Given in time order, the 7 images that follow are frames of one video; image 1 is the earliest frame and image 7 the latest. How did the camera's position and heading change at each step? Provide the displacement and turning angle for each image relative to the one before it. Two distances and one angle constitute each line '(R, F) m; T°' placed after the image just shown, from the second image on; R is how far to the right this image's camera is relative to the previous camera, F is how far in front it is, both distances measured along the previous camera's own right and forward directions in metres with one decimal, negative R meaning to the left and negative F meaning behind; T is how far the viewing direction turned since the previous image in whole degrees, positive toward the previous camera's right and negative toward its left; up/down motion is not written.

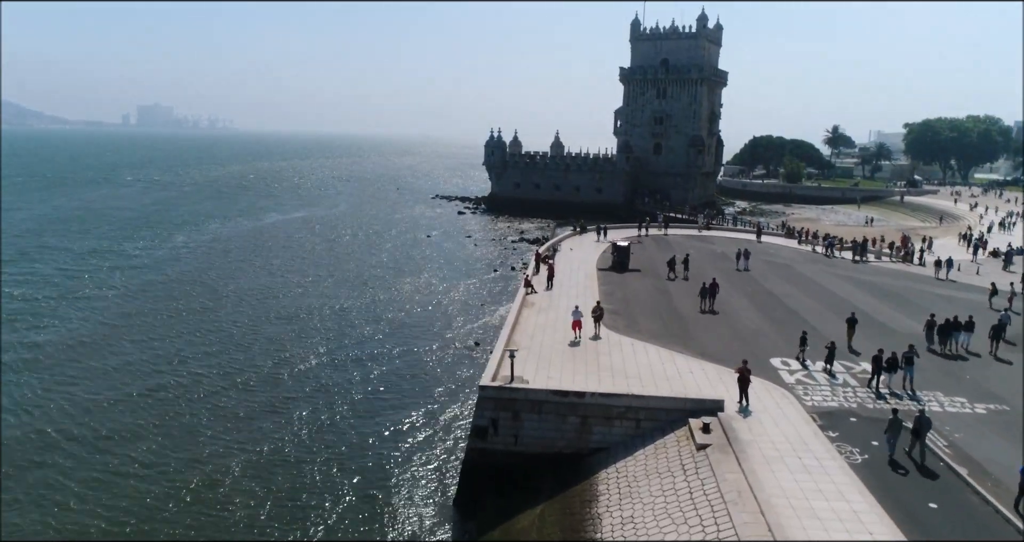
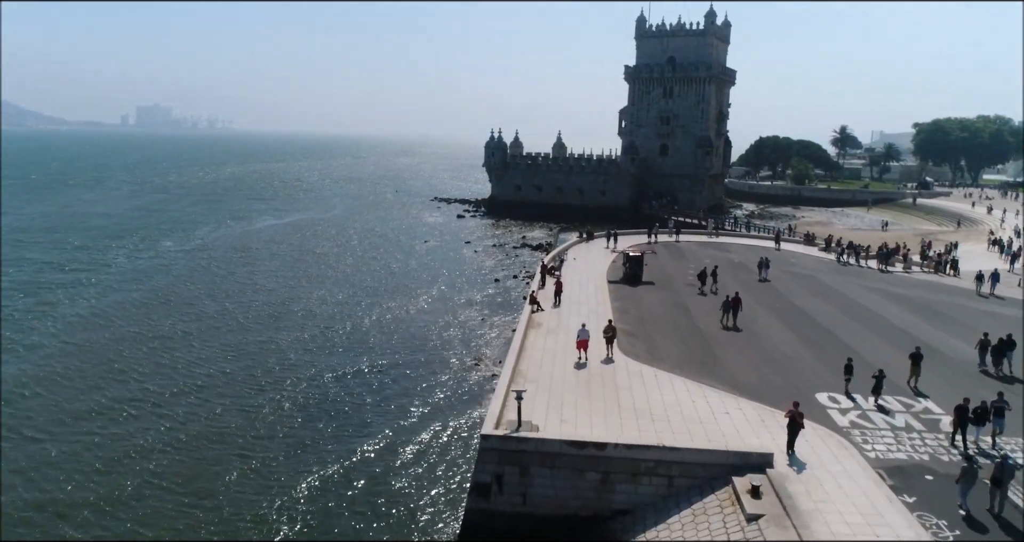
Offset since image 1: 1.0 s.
(-0.2, +2.6) m; 0°
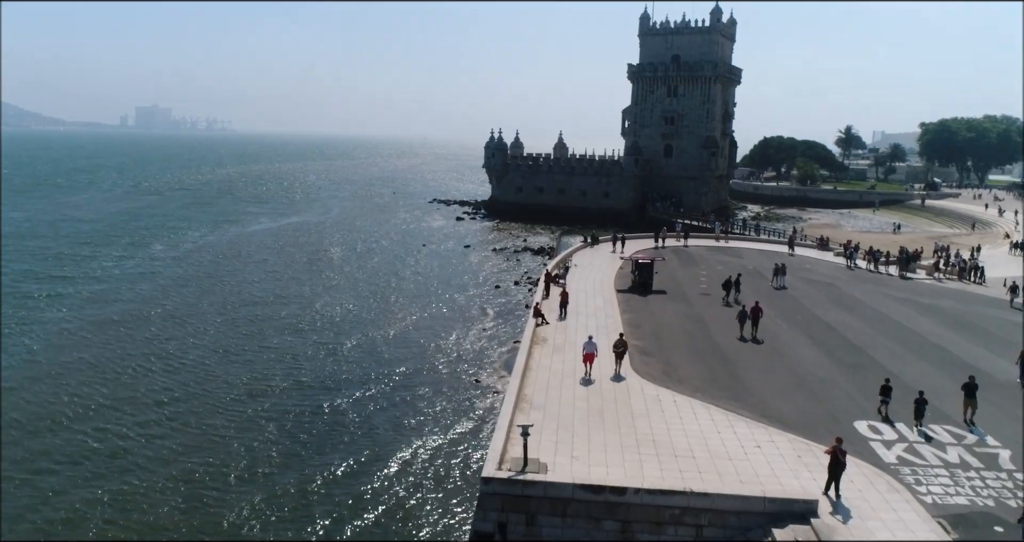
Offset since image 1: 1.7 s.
(-0.1, +1.7) m; 0°
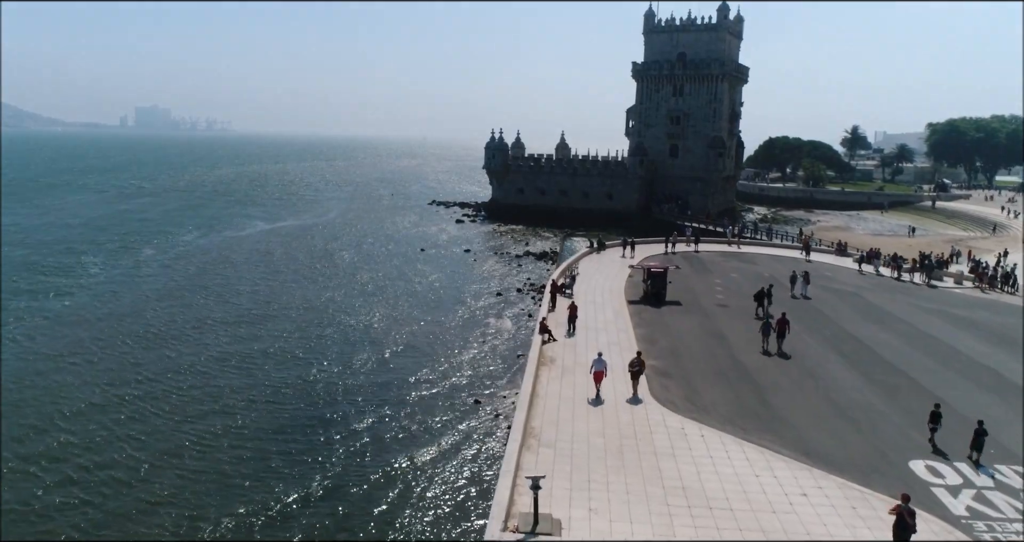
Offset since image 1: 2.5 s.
(-0.1, +1.9) m; 0°
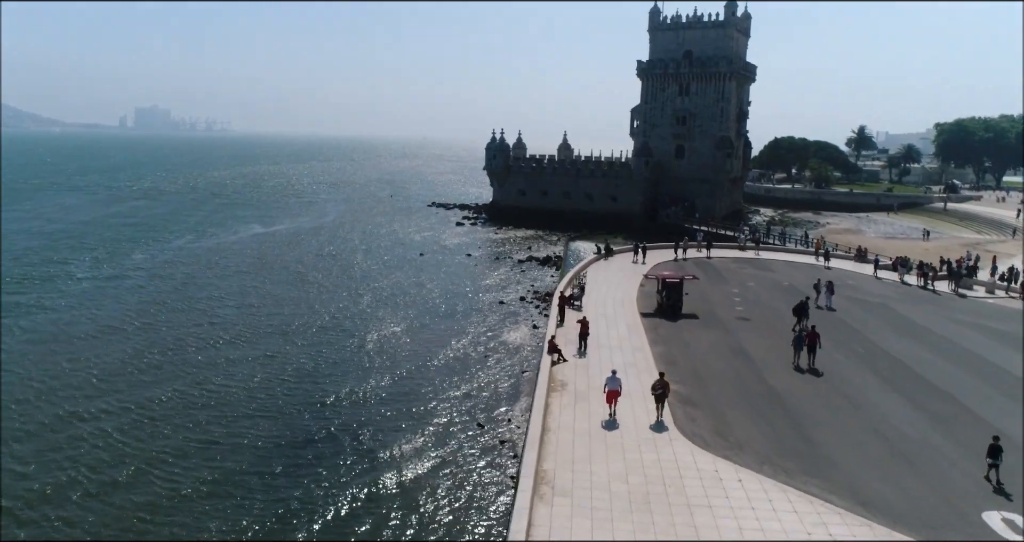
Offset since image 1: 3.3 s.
(-0.2, +1.9) m; 0°
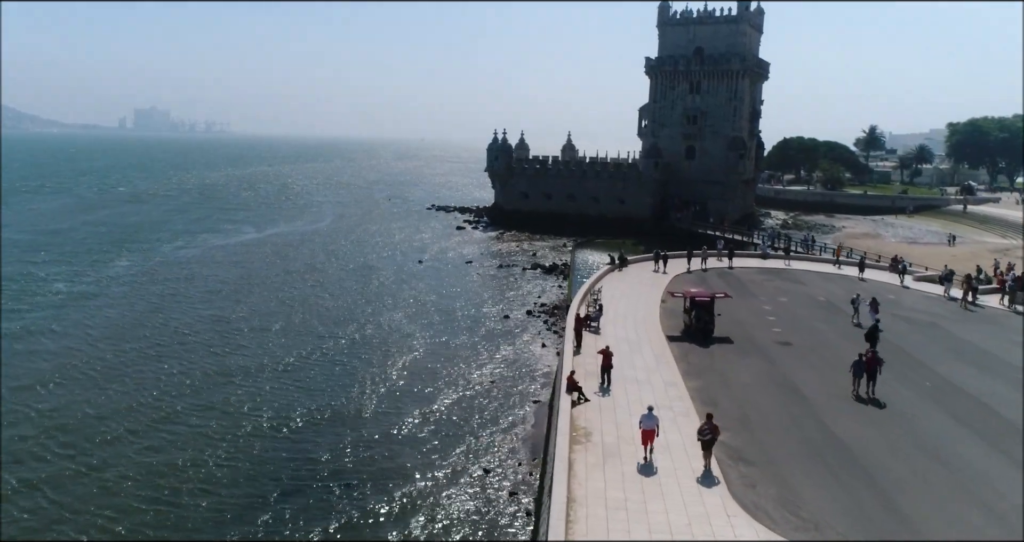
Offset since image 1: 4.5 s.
(-0.3, +2.9) m; 0°
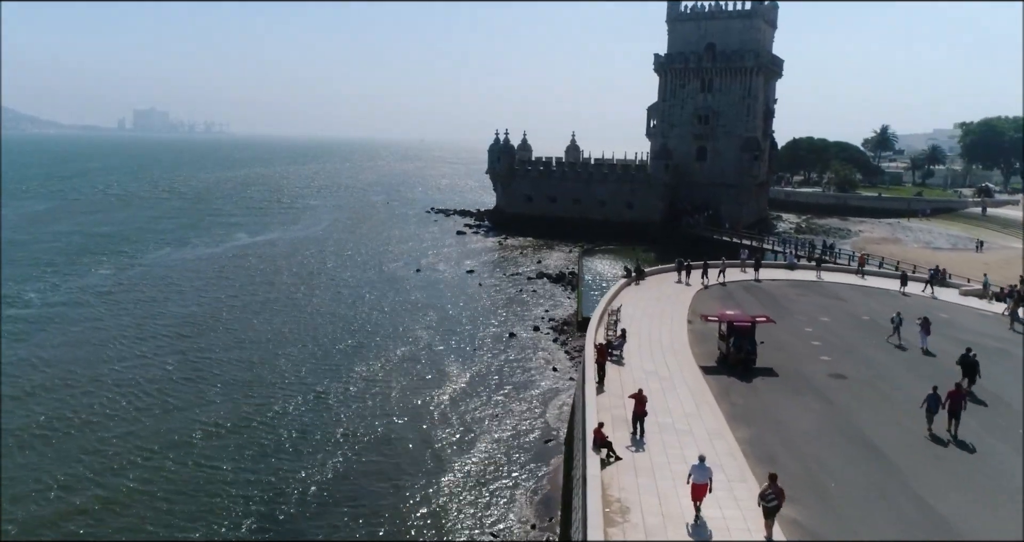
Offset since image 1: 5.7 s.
(-0.3, +2.9) m; 0°
